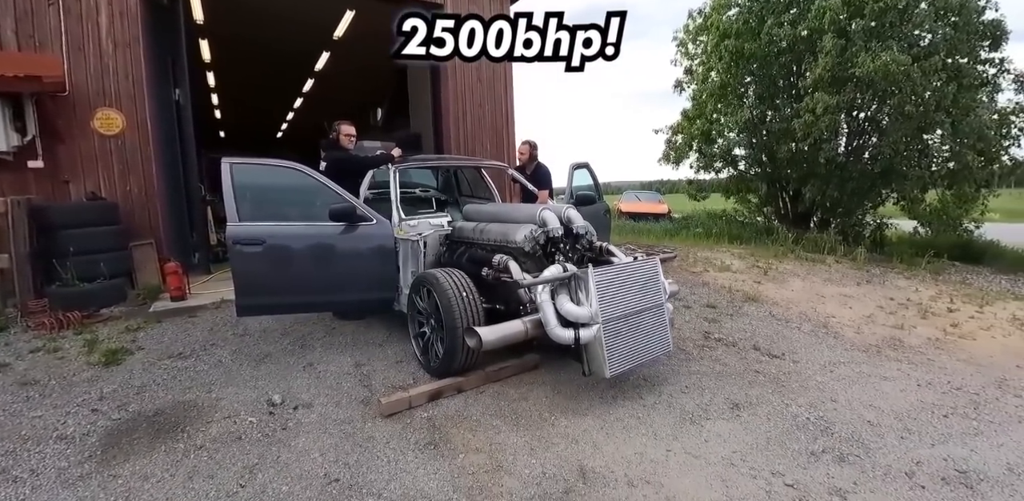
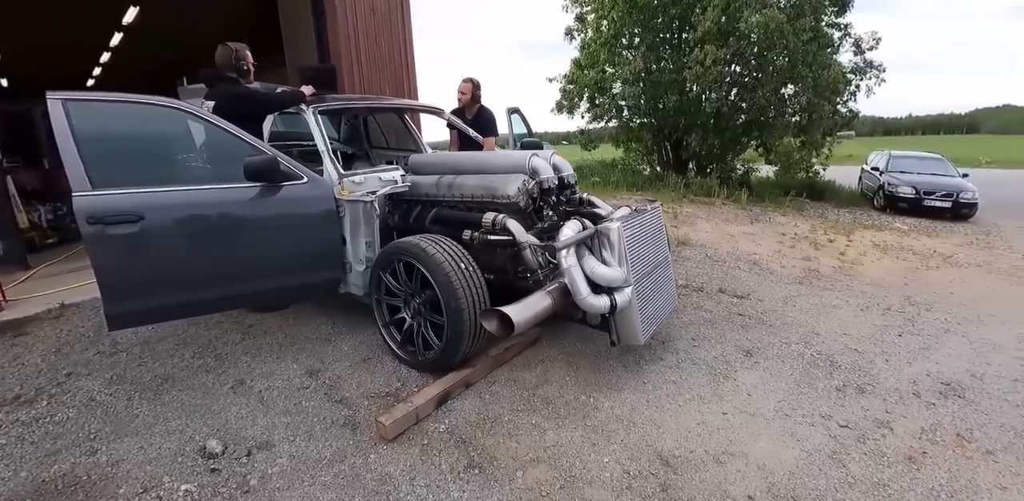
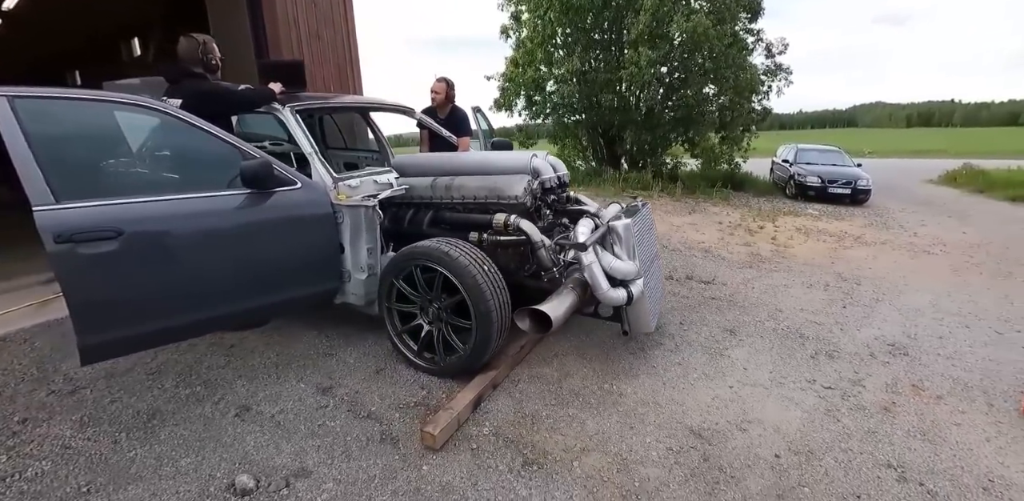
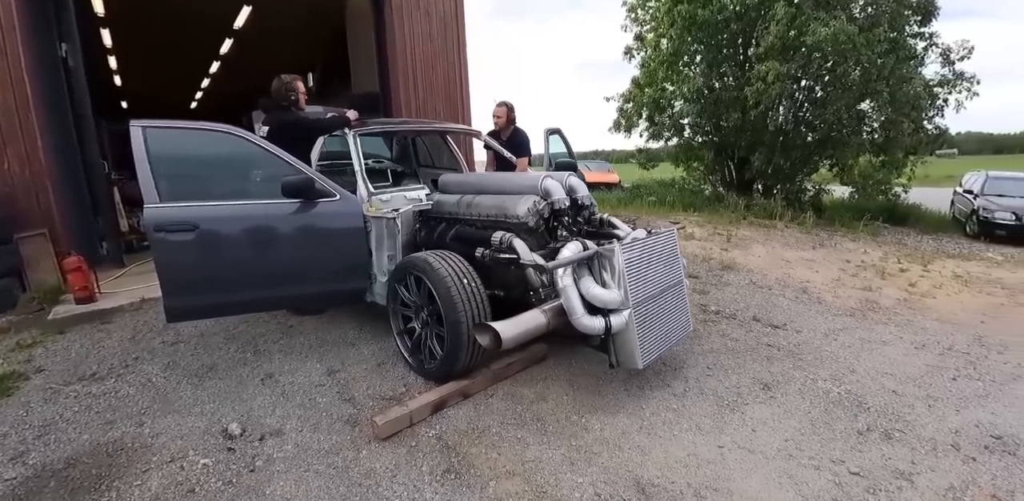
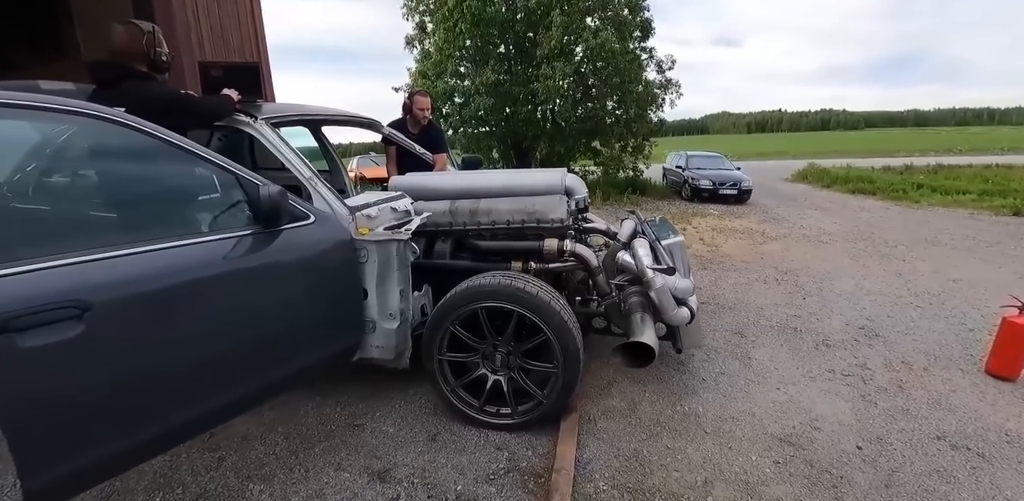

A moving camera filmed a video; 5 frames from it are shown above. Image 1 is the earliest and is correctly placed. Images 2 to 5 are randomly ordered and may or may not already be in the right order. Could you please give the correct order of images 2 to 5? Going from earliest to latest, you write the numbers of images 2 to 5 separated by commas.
4, 2, 3, 5
